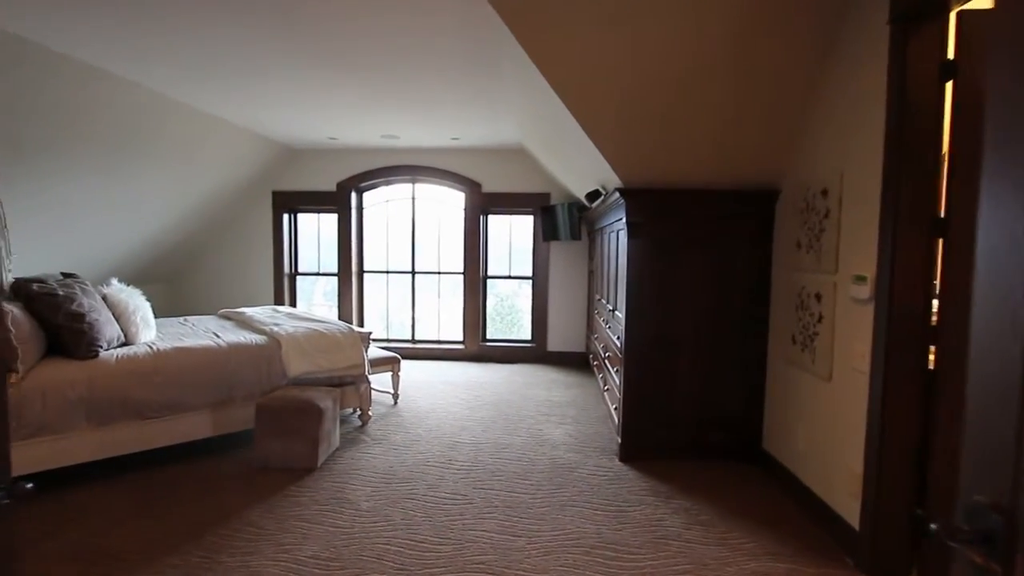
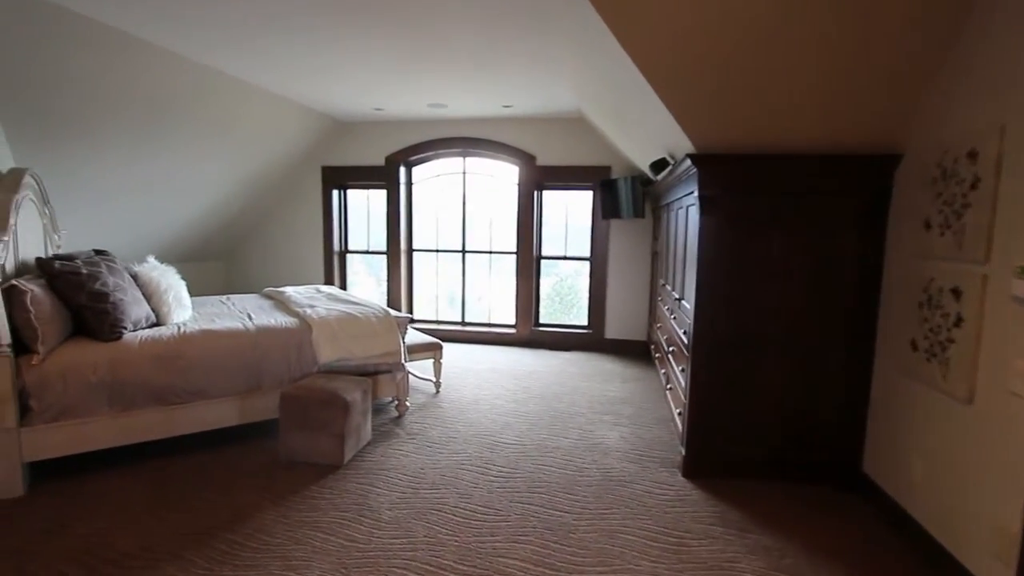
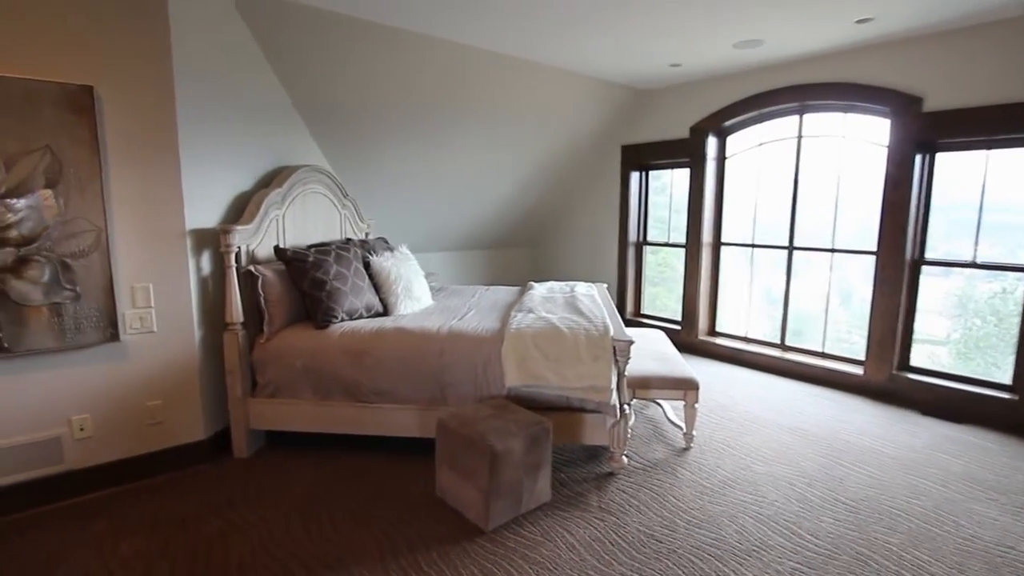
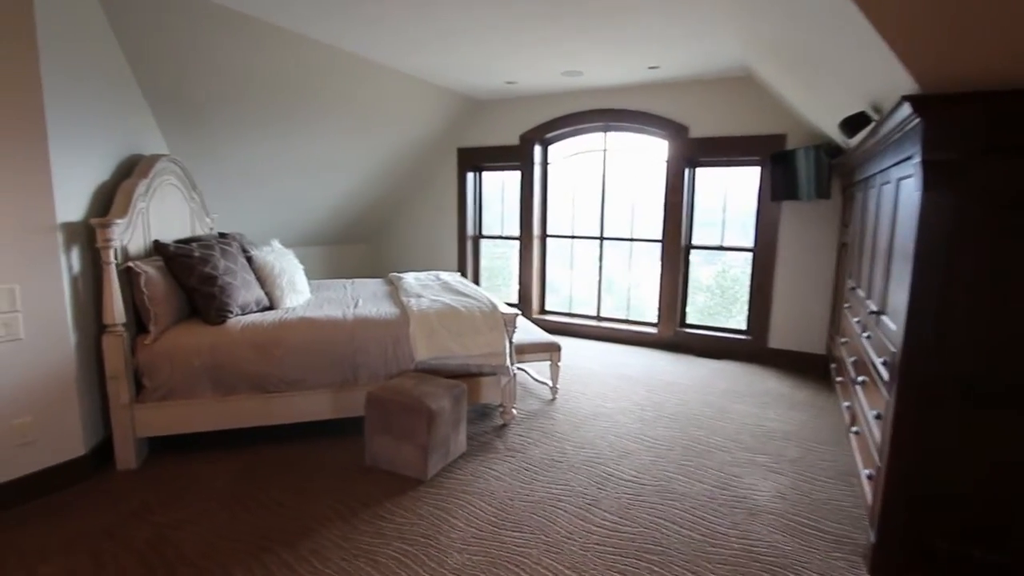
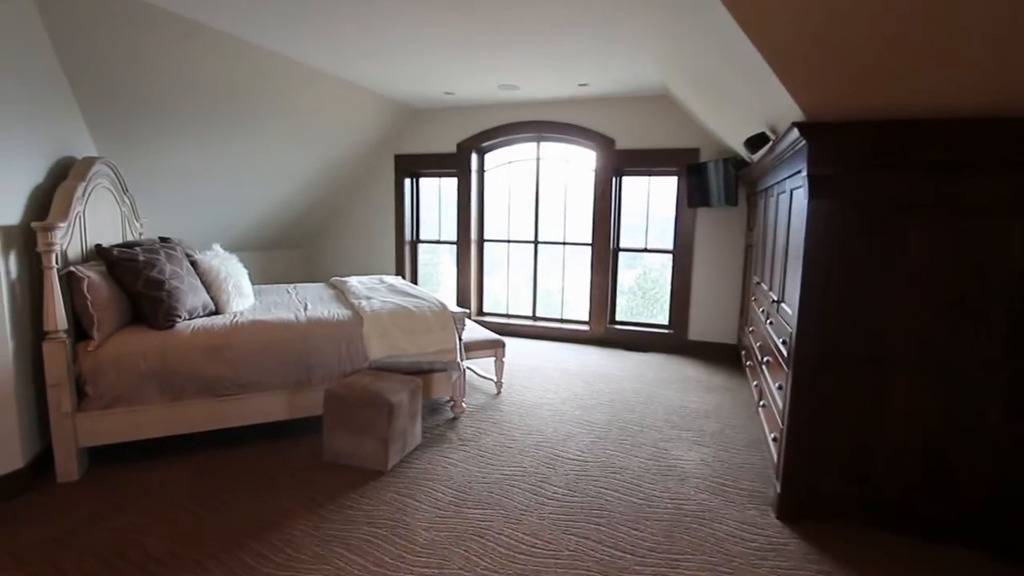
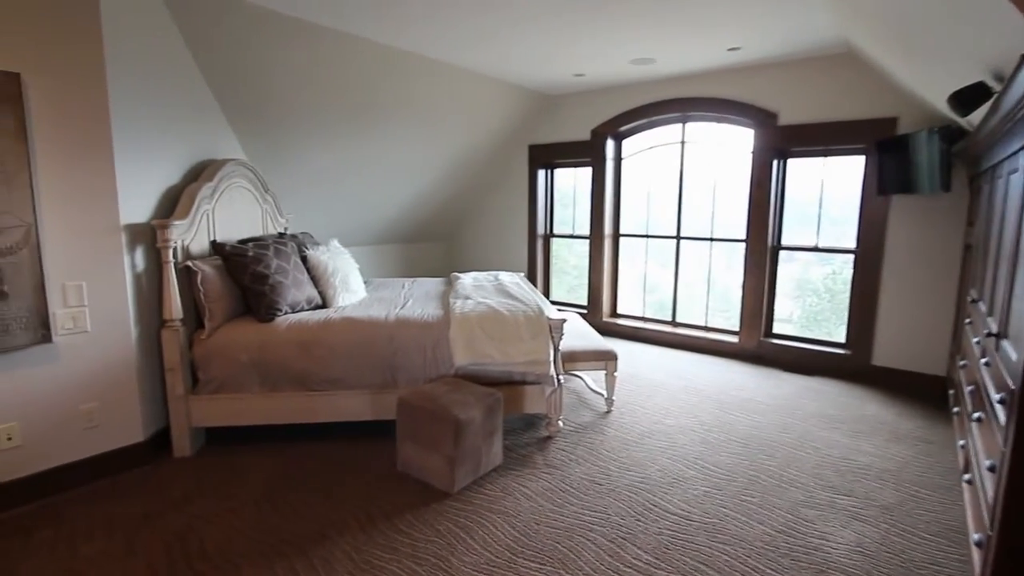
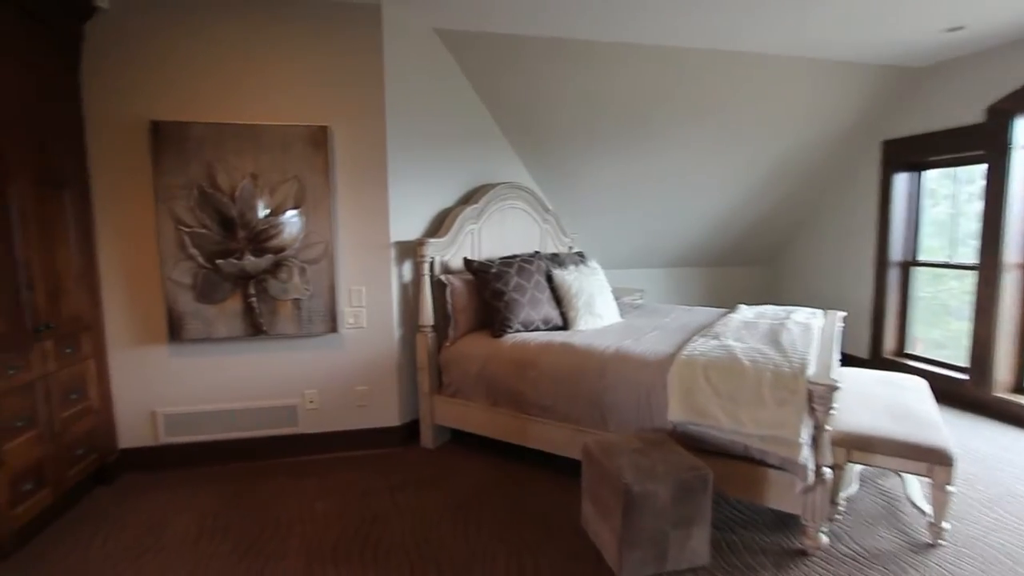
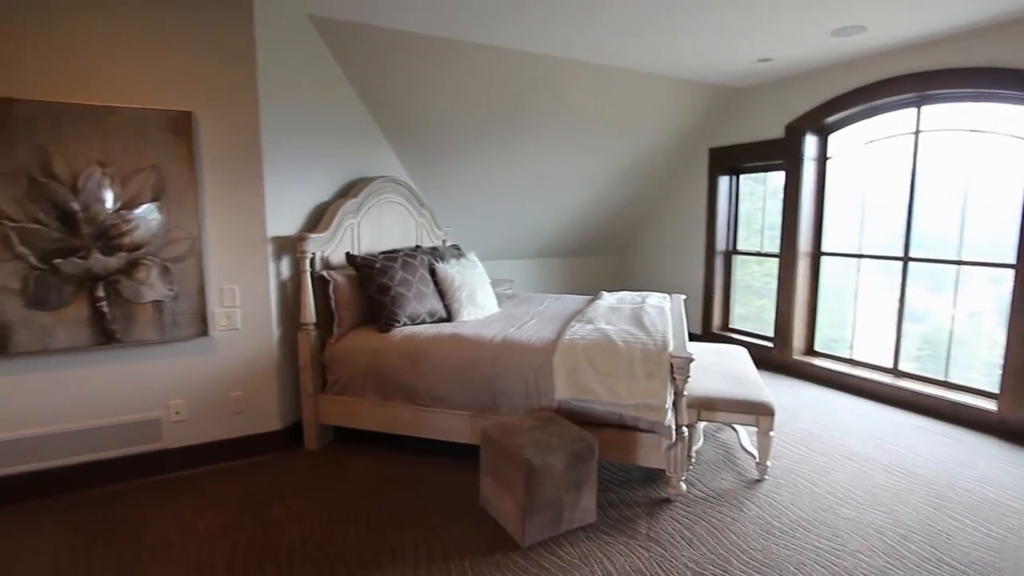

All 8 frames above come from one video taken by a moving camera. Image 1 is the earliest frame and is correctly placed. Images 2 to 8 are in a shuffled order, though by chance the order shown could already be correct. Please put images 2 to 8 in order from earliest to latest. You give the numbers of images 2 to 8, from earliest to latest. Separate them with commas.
2, 5, 4, 6, 3, 8, 7
